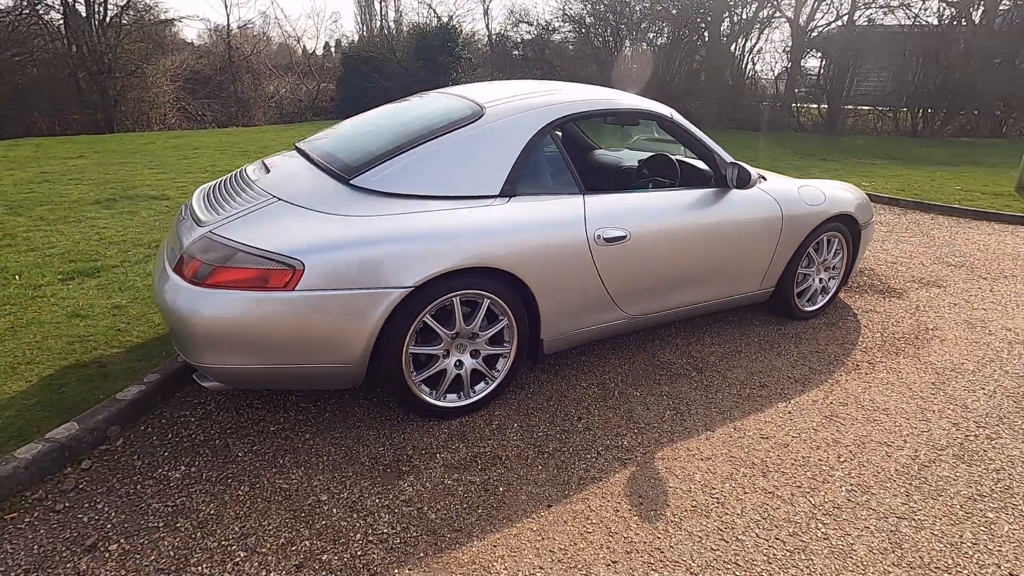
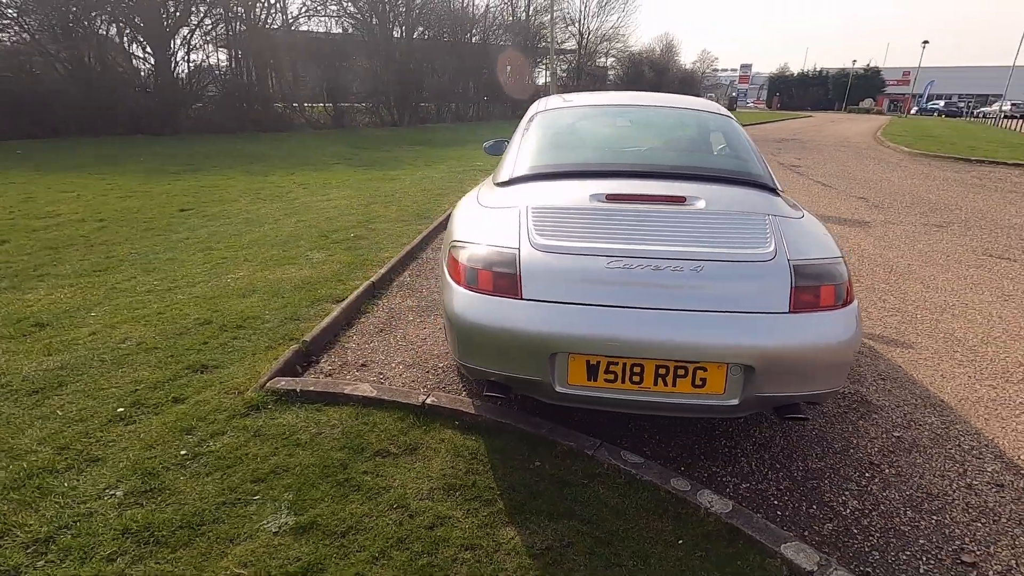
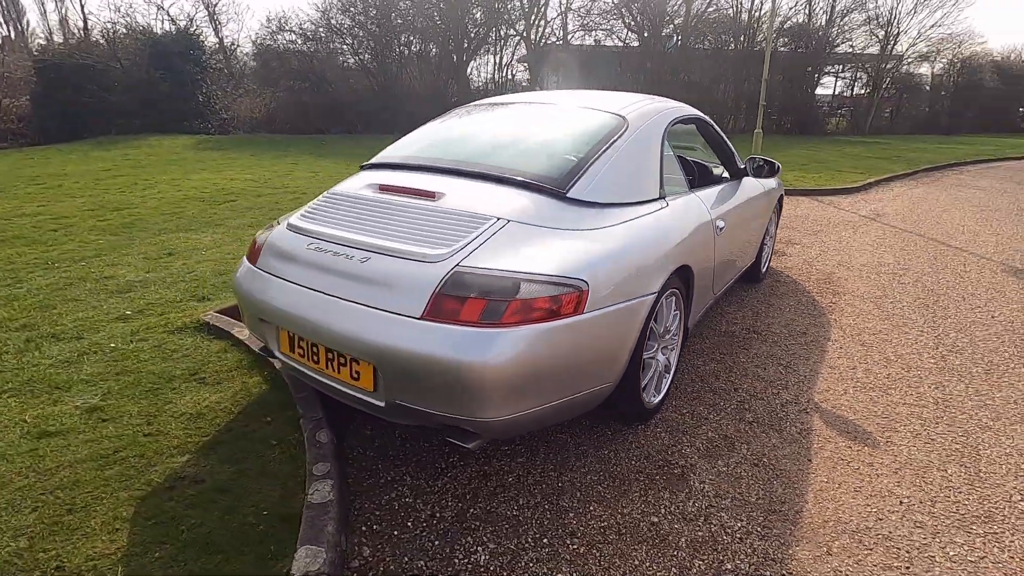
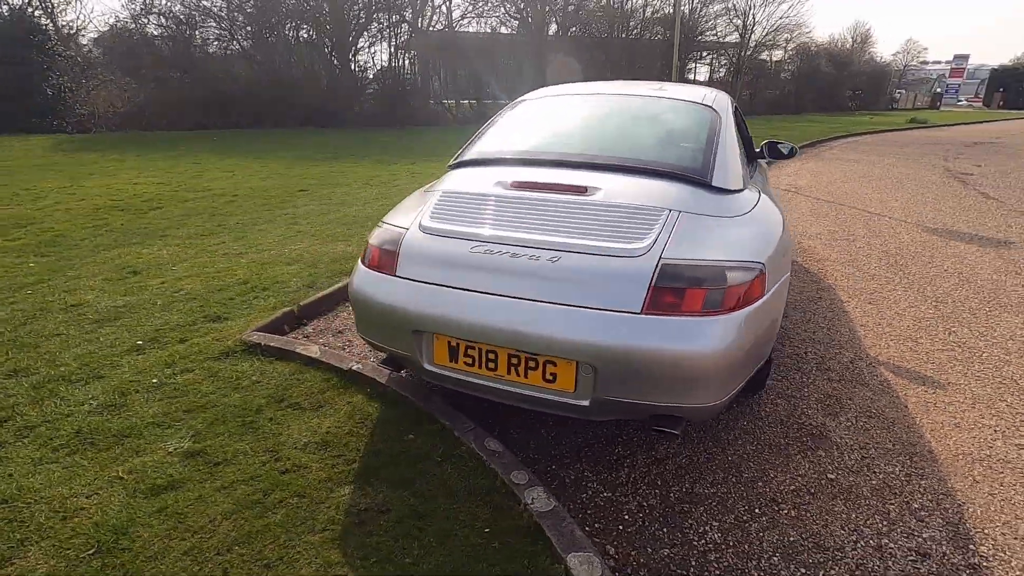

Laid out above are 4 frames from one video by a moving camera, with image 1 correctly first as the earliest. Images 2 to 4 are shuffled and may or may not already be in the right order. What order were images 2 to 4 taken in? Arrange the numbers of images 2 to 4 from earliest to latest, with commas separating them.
3, 4, 2
